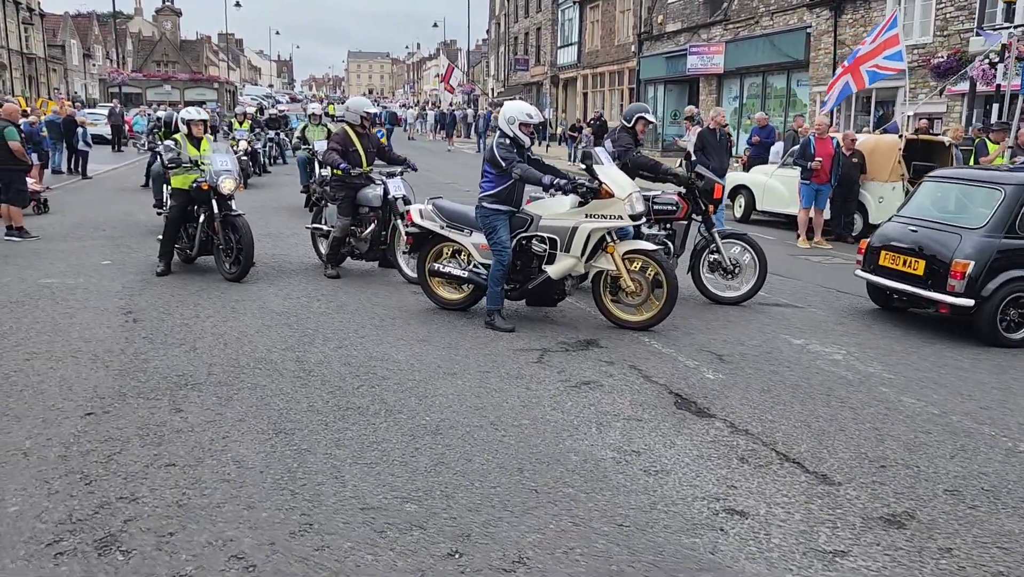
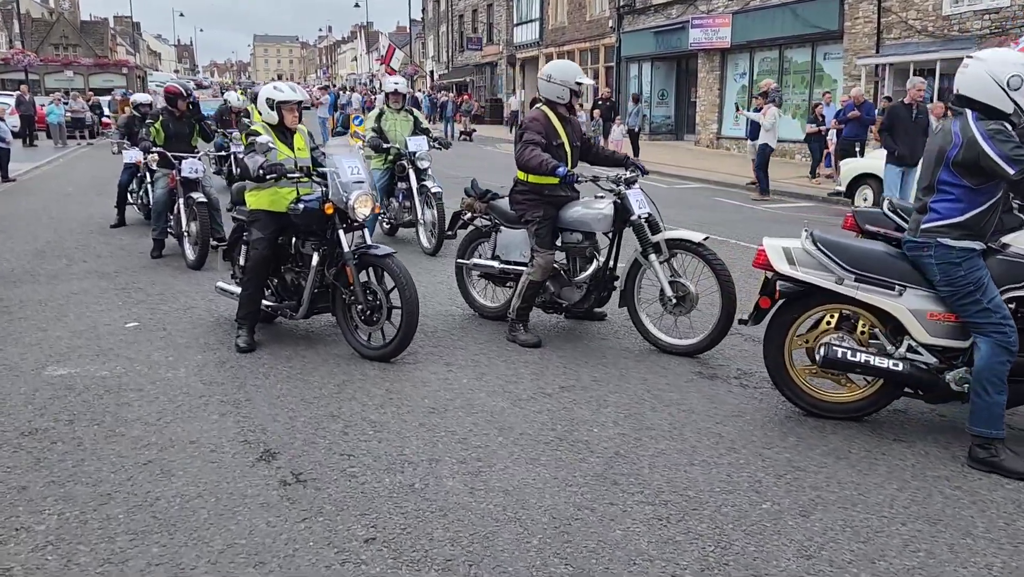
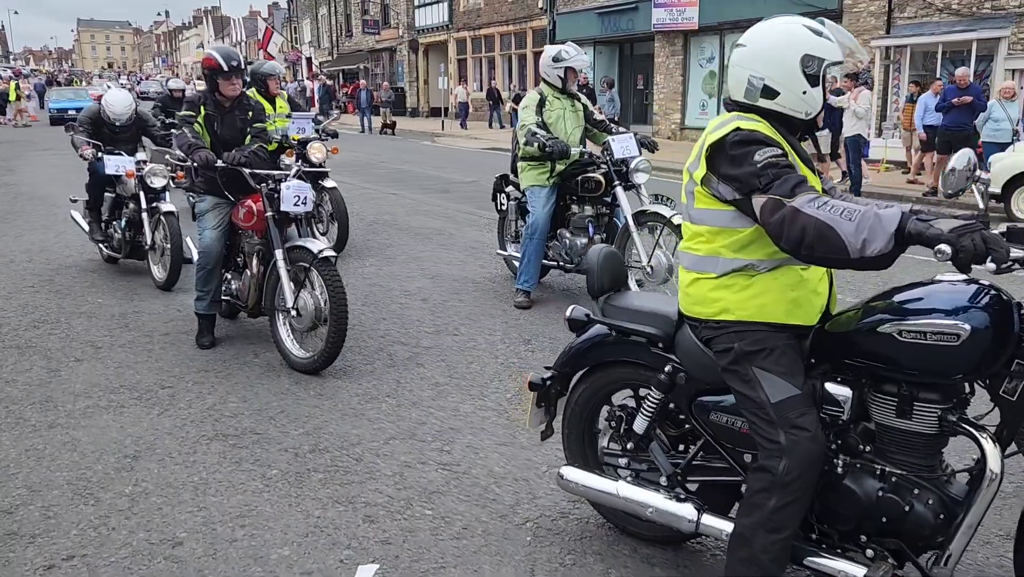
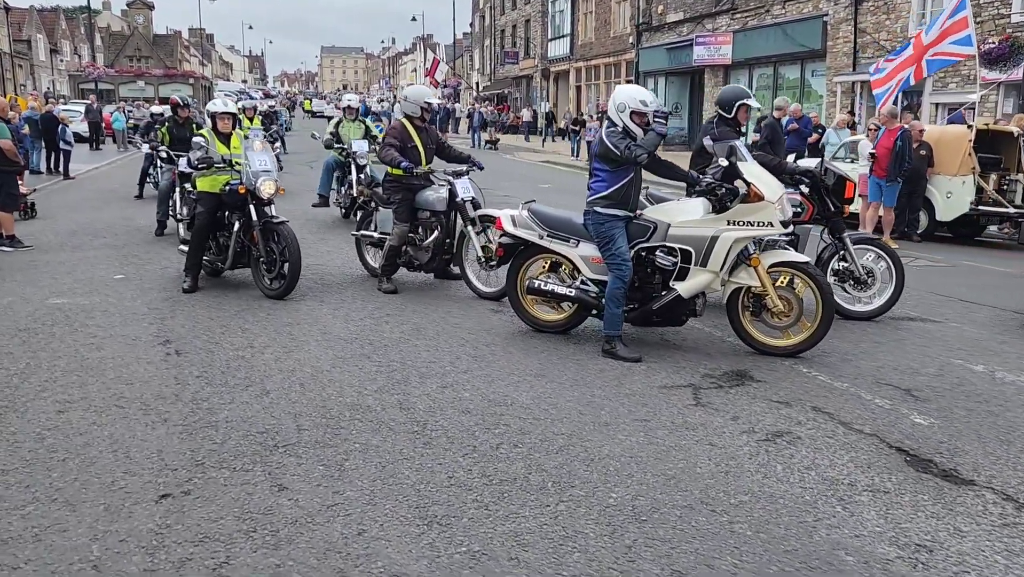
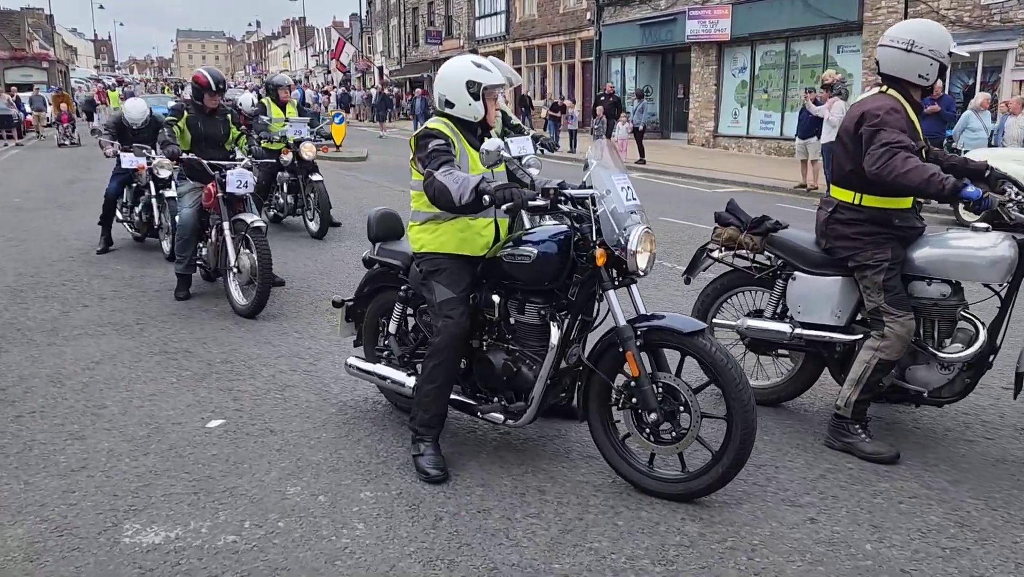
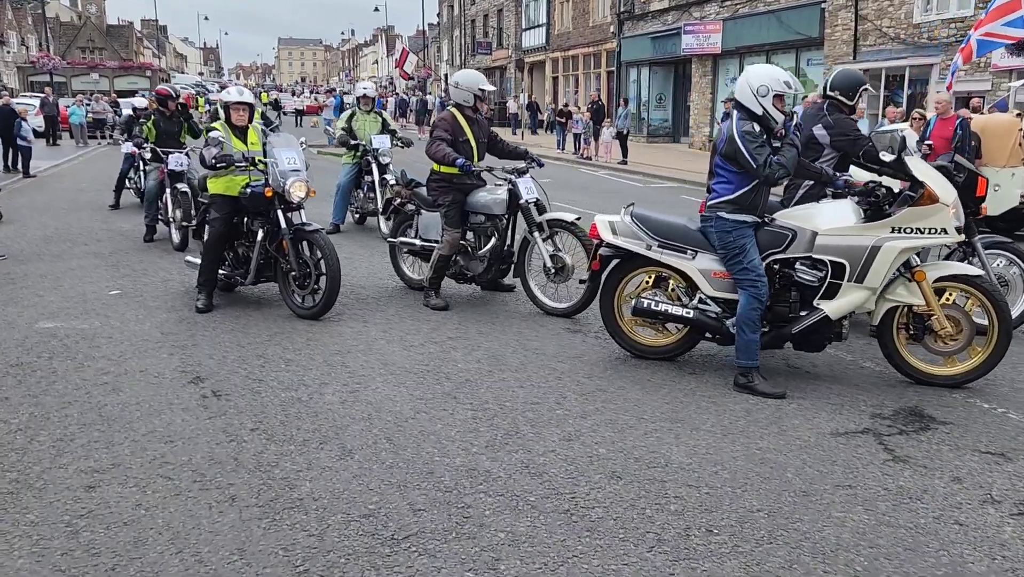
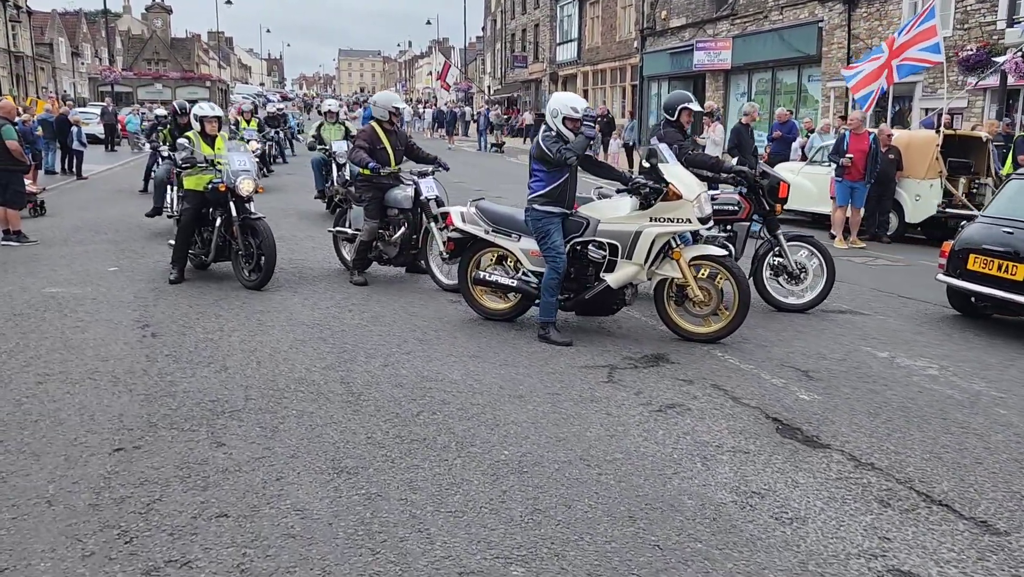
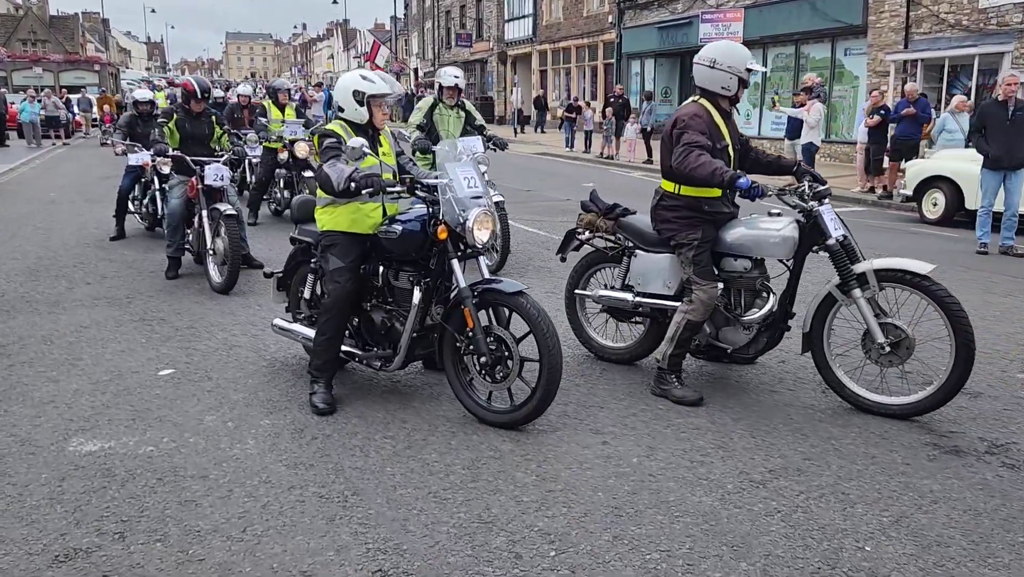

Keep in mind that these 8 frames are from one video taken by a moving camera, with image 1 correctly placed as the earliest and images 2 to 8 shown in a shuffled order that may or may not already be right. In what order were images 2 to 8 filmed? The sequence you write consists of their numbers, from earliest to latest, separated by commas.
7, 4, 6, 2, 8, 5, 3
